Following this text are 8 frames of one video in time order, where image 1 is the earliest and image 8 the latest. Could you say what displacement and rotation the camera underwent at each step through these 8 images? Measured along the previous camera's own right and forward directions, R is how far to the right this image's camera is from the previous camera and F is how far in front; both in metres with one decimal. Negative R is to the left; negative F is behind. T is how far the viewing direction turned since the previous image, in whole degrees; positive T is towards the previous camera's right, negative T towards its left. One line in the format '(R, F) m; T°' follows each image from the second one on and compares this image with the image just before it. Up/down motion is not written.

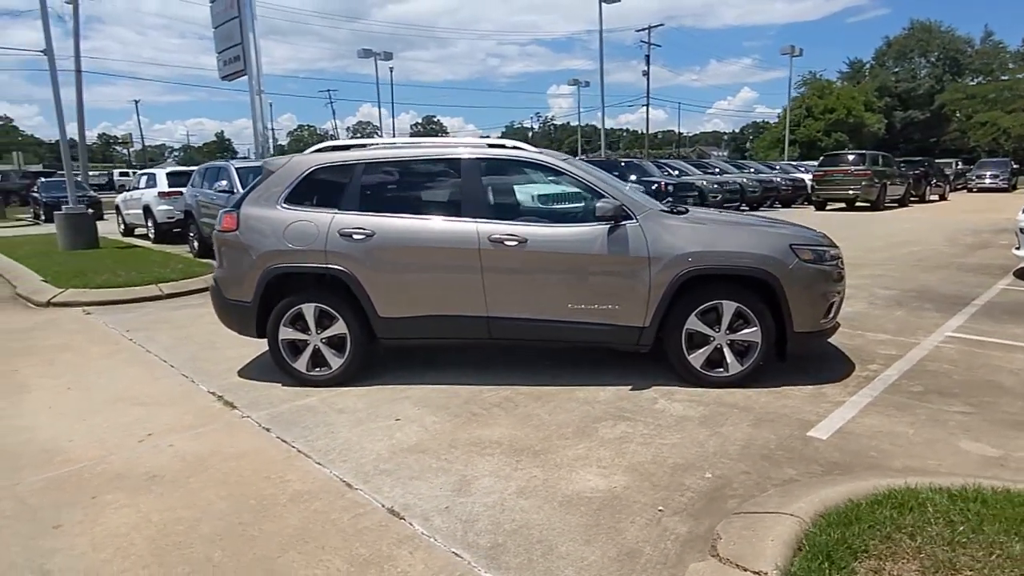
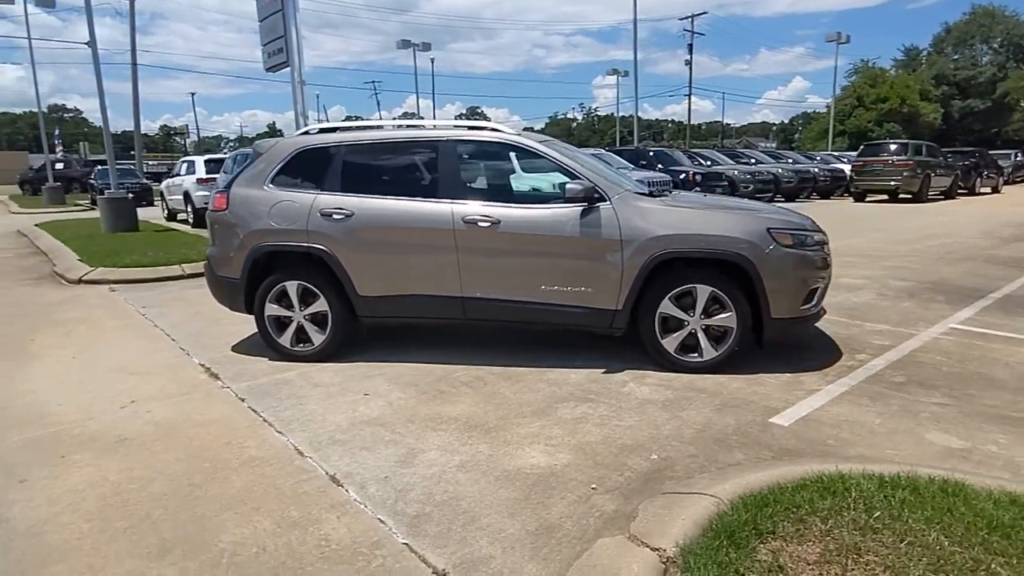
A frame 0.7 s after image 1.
(+0.6, 0.0) m; -4°
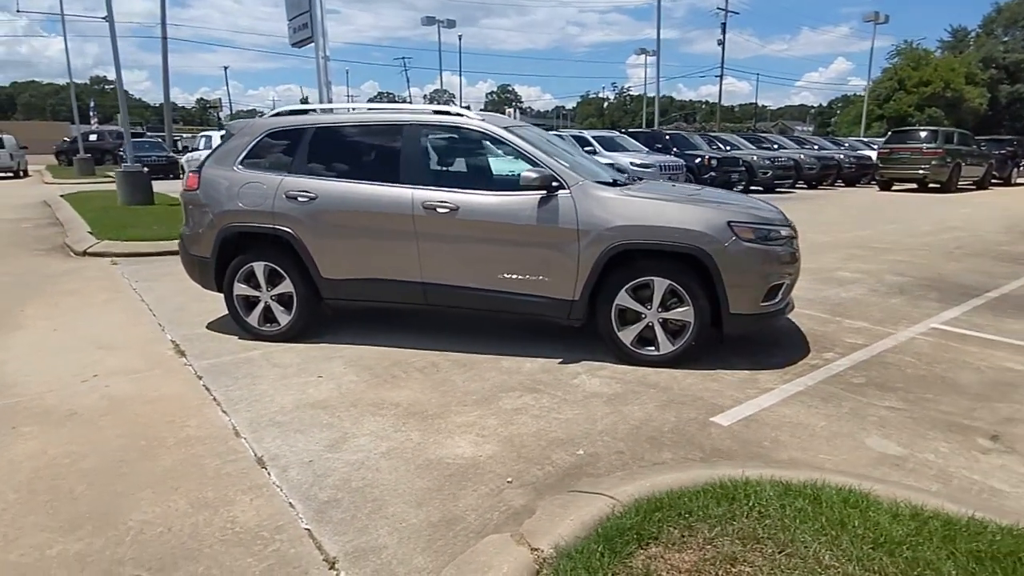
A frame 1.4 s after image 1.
(+0.6, 0.0) m; -3°
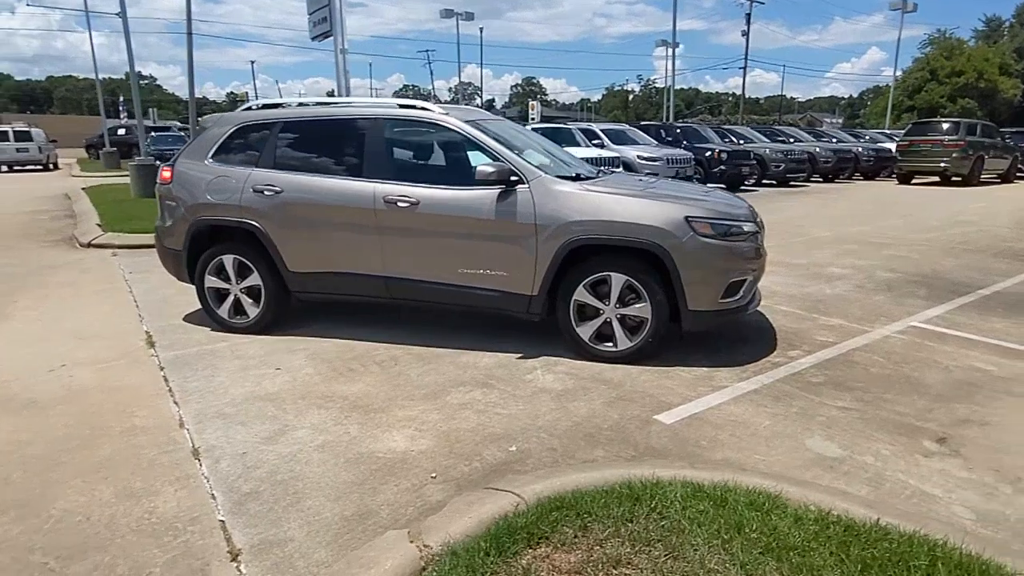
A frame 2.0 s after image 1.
(+0.5, 0.0) m; -2°
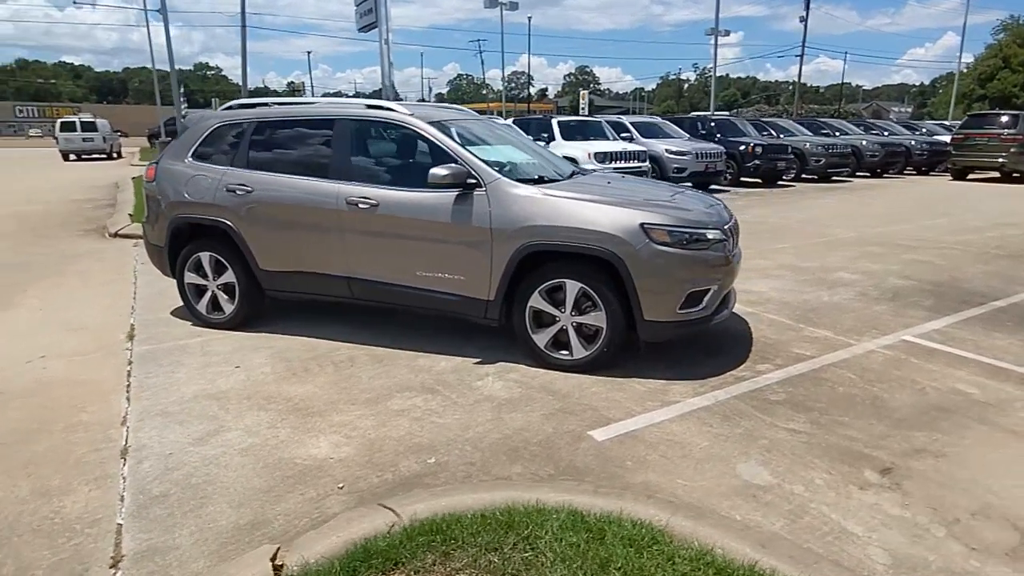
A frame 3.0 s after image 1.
(+0.7, +0.1) m; -5°
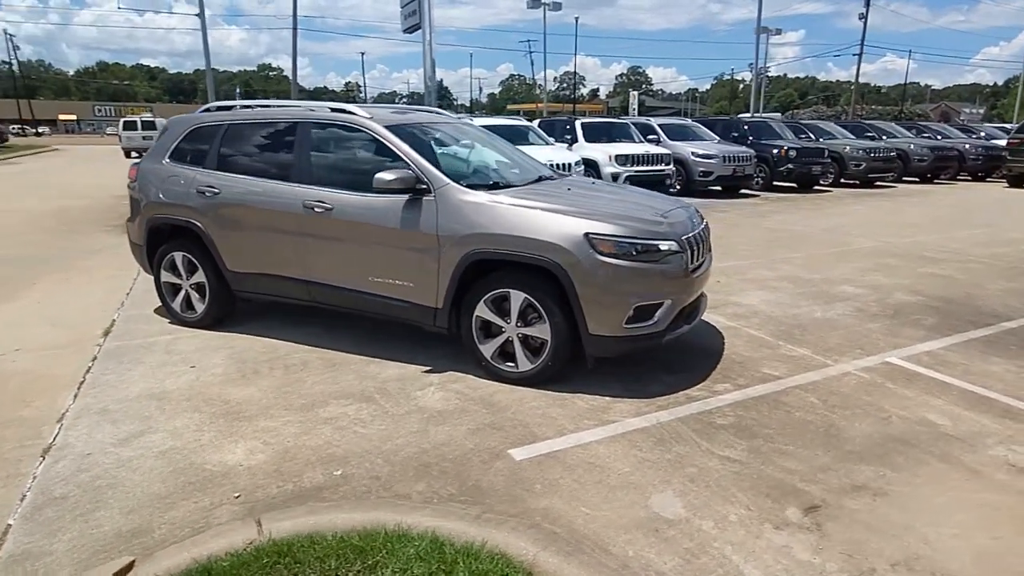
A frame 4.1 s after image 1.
(+0.8, +0.2) m; -5°
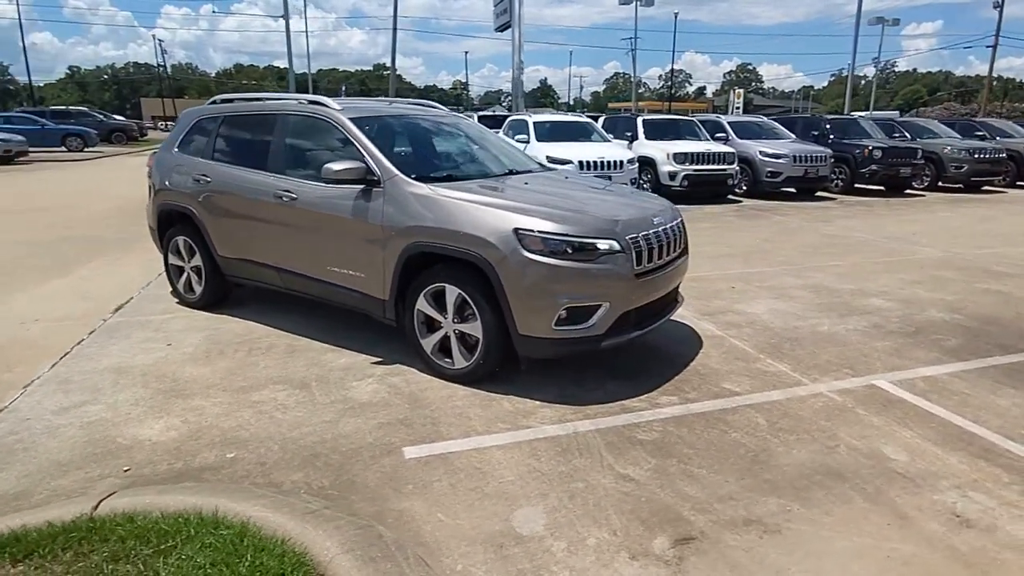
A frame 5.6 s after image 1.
(+1.1, +0.2) m; -9°
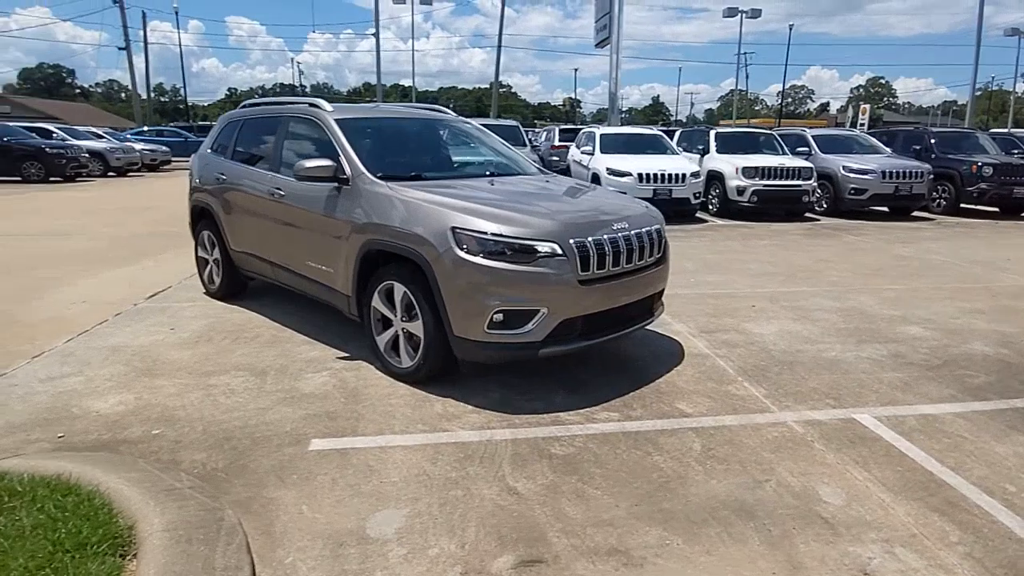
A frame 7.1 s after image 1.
(+1.1, +0.2) m; -10°
